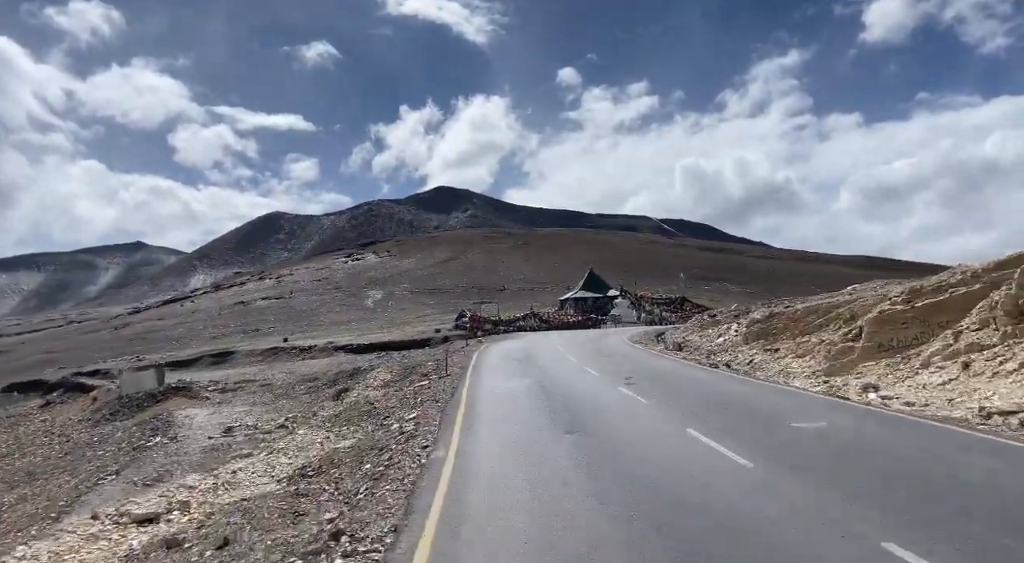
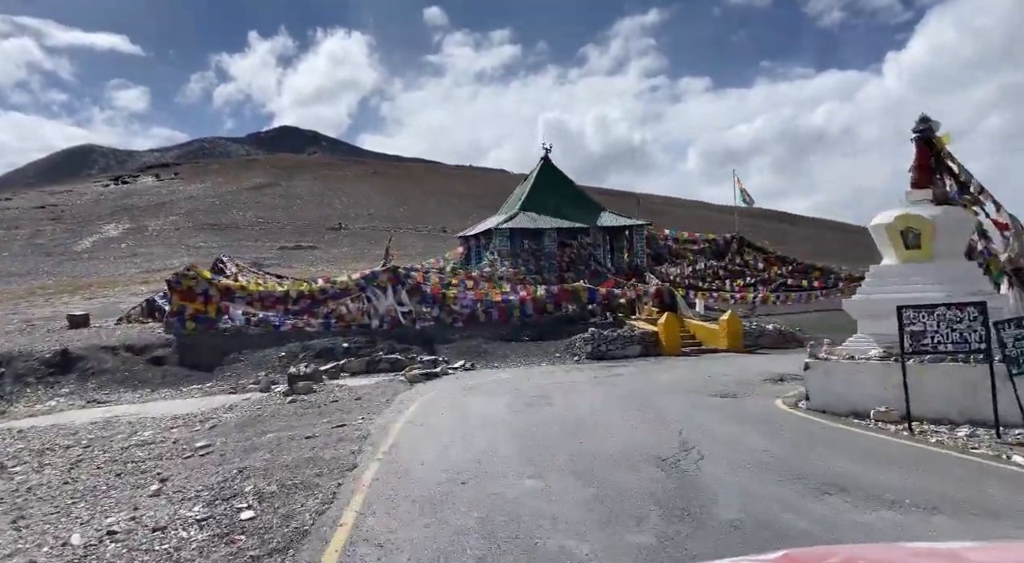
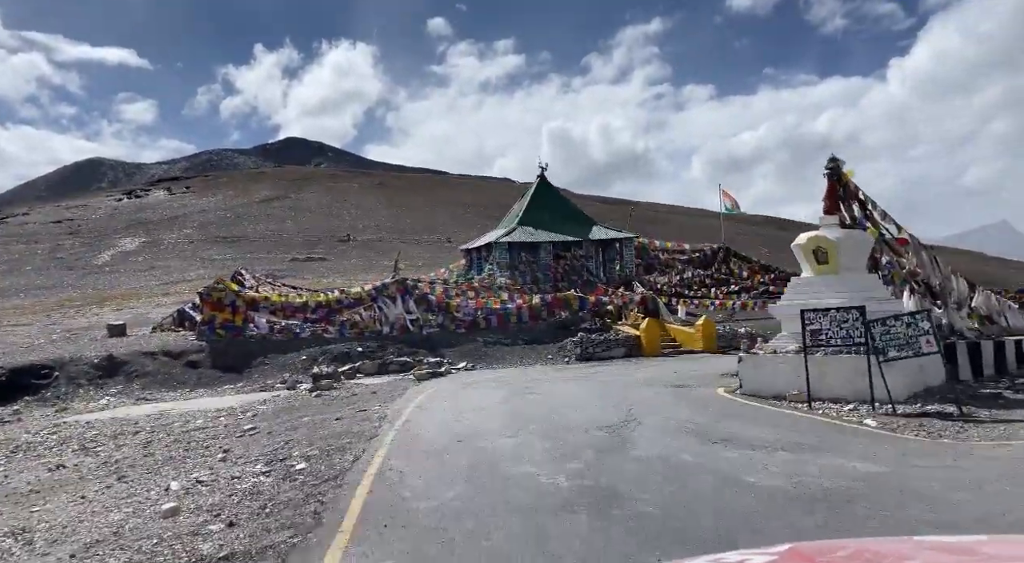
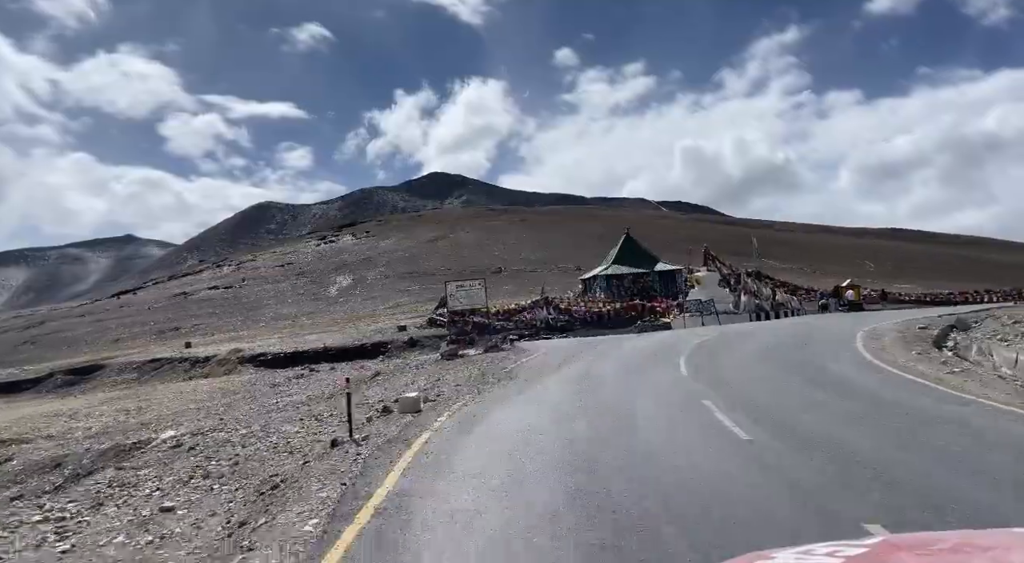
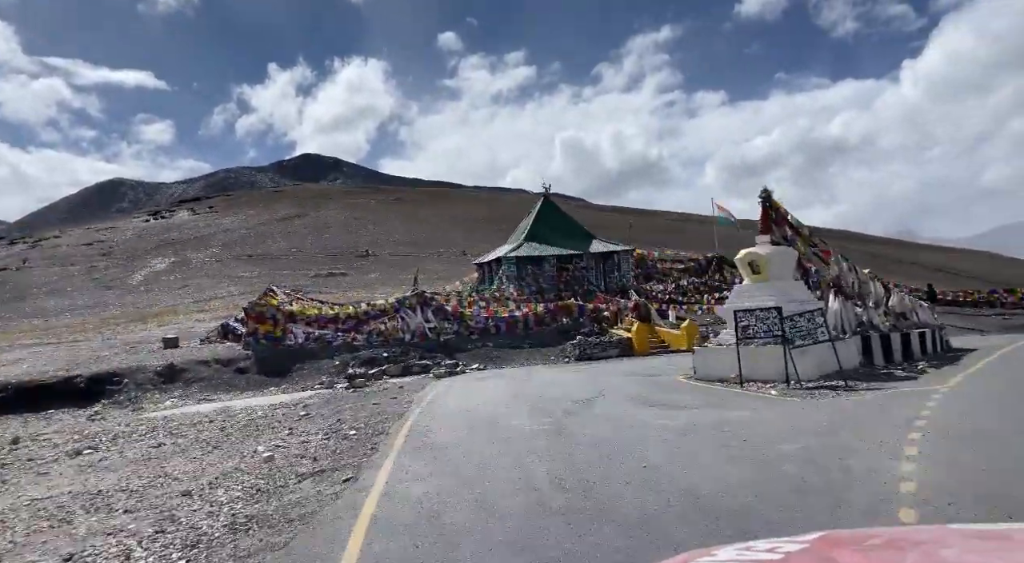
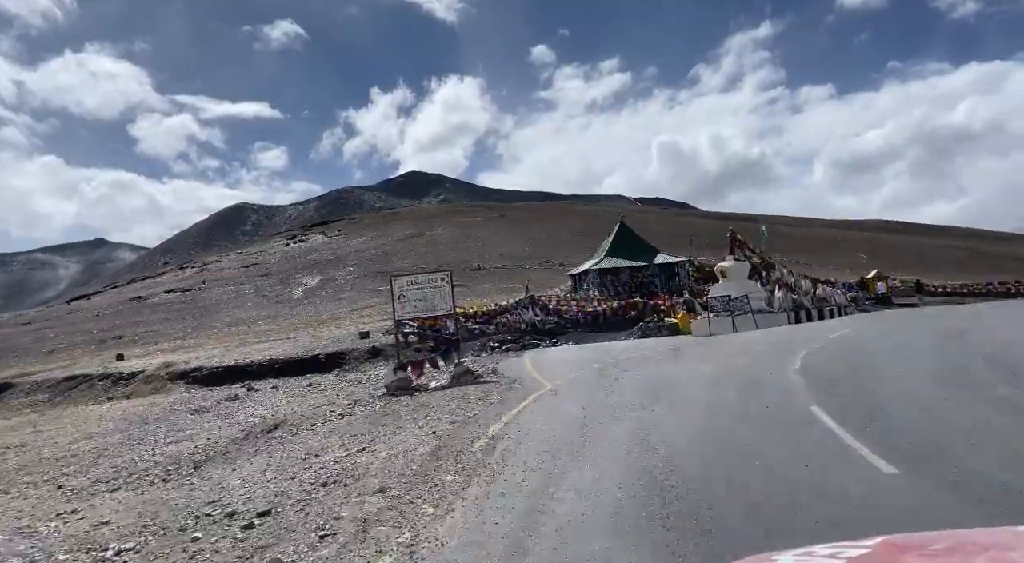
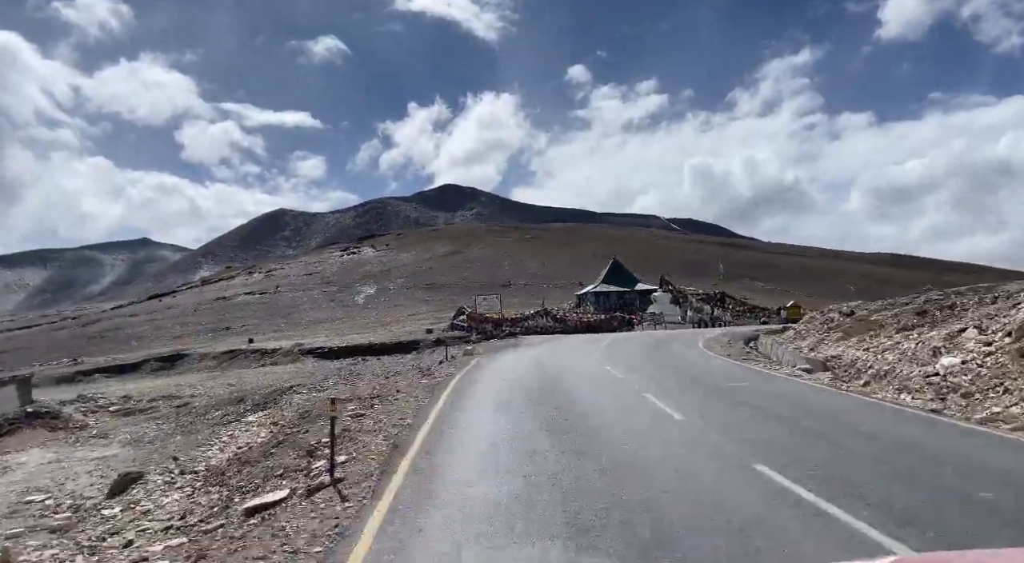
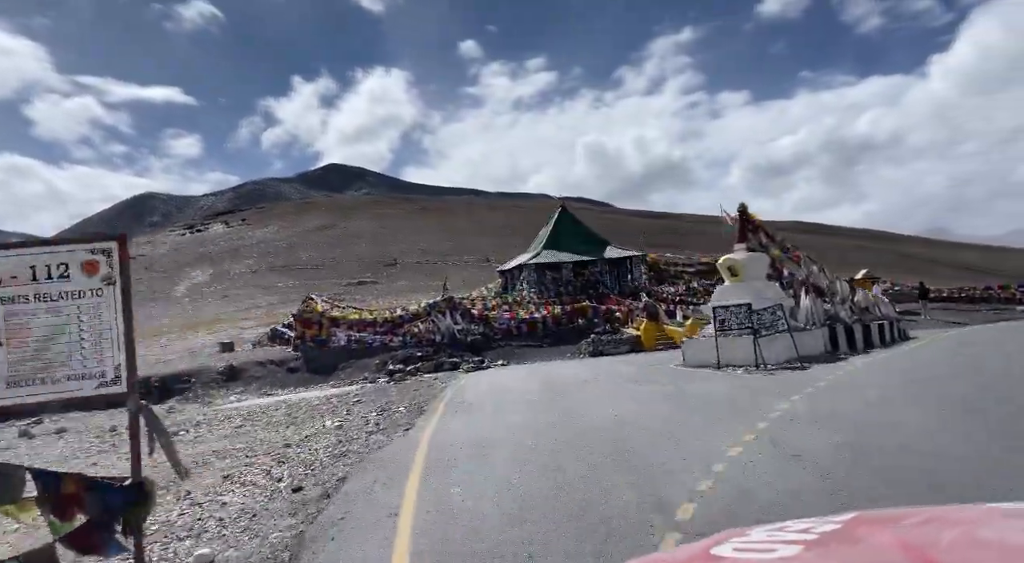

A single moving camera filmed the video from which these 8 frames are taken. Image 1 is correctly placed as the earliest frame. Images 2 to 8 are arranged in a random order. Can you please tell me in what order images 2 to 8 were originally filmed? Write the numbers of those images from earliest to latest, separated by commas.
7, 4, 6, 8, 5, 3, 2
